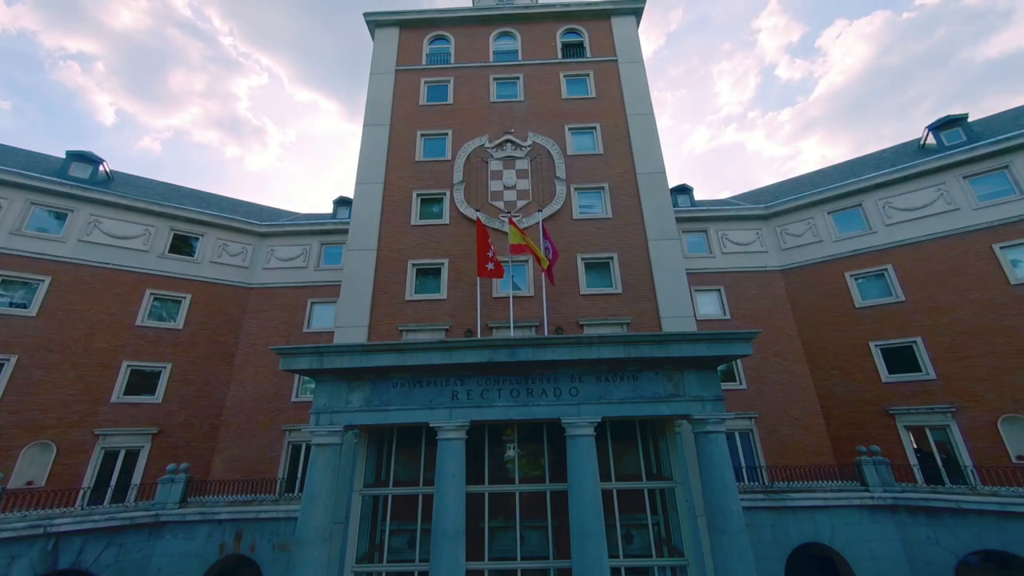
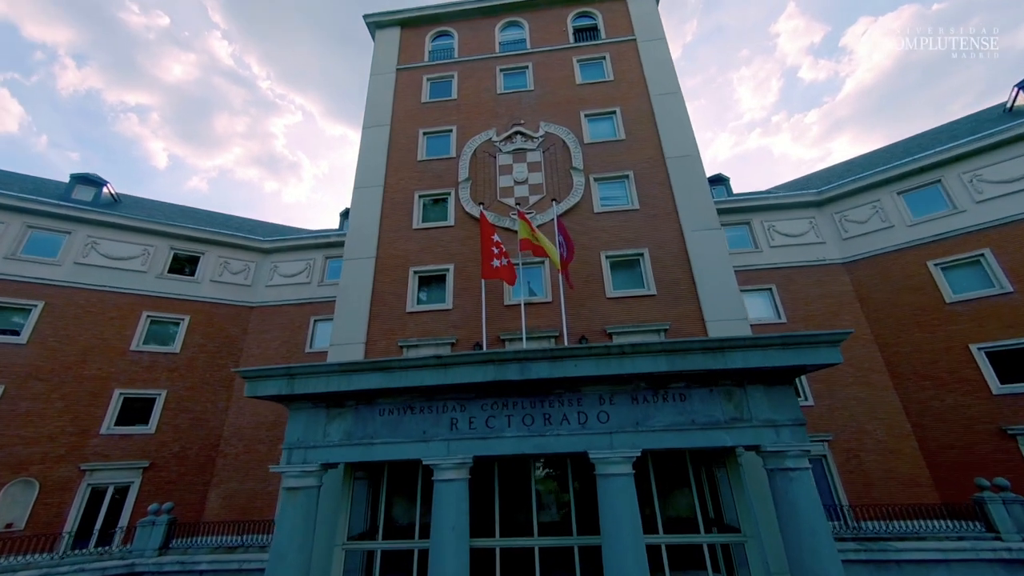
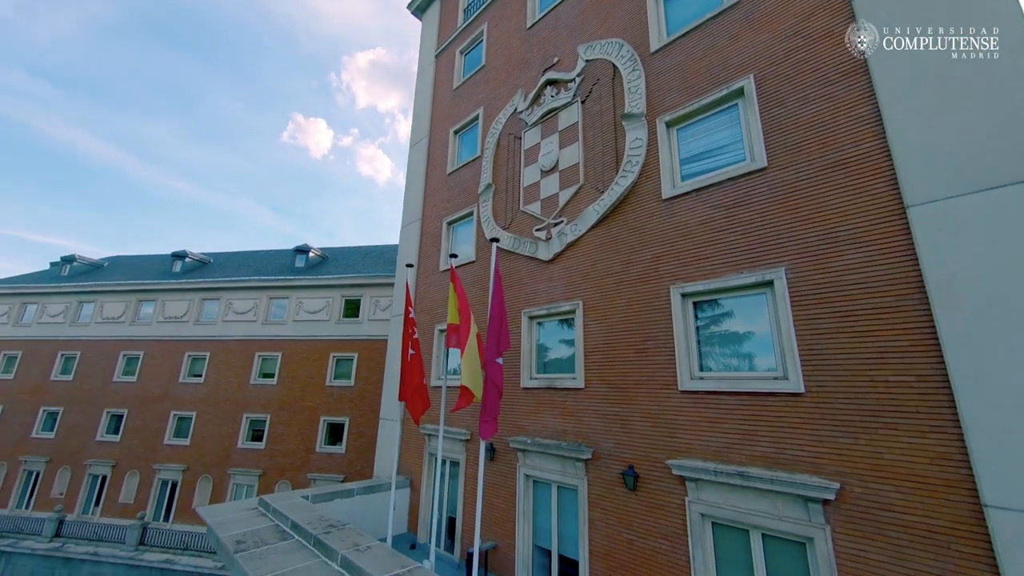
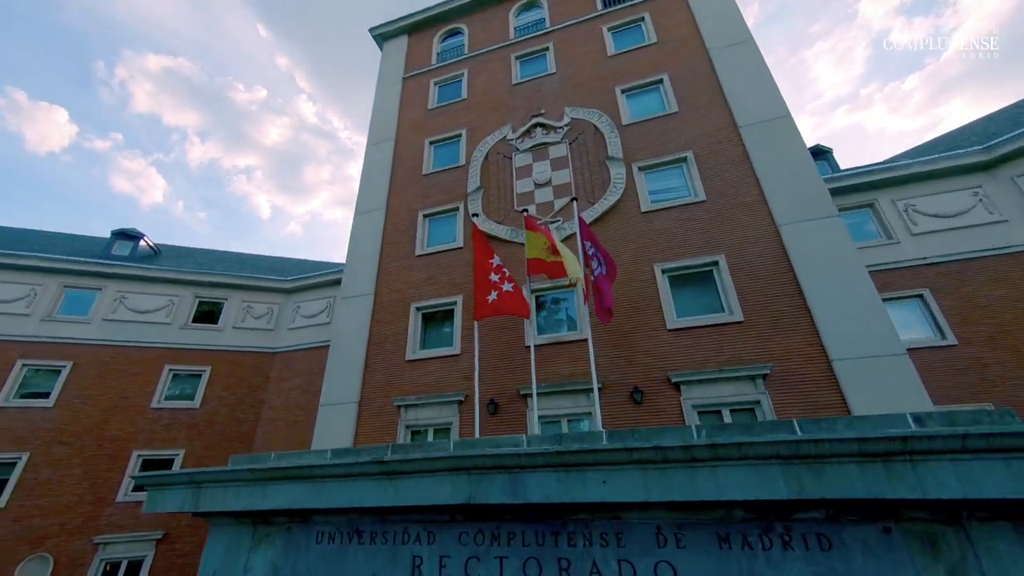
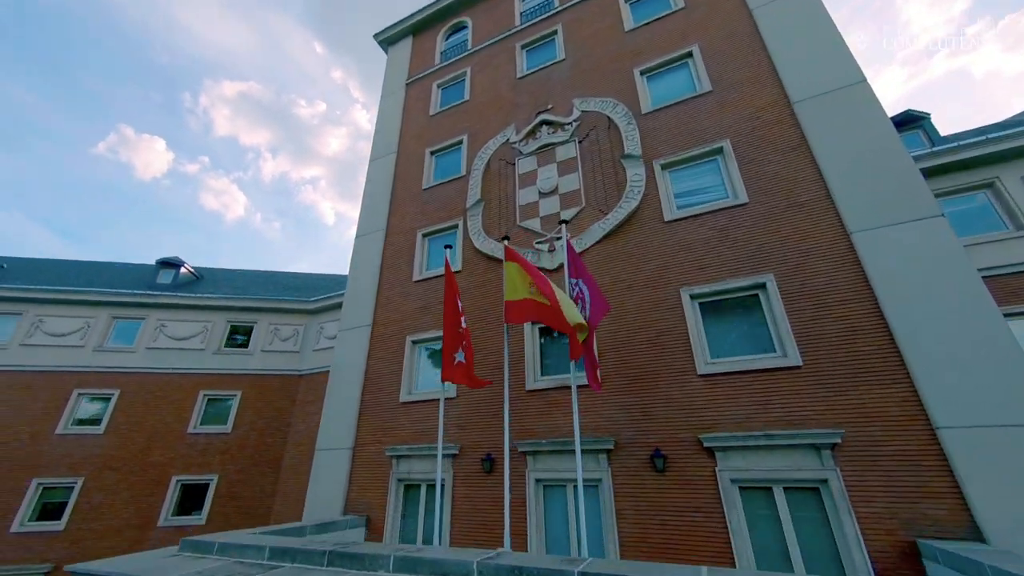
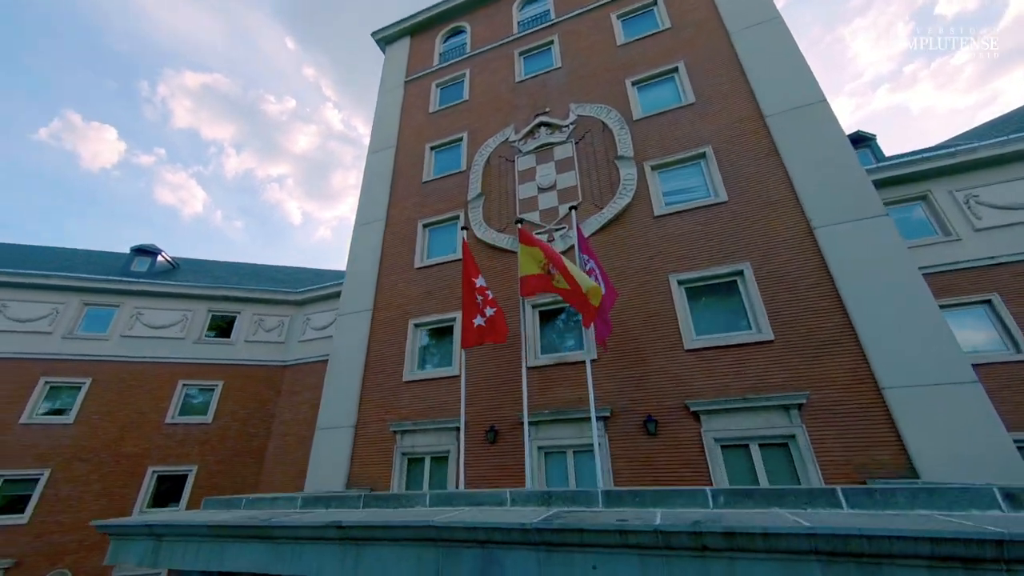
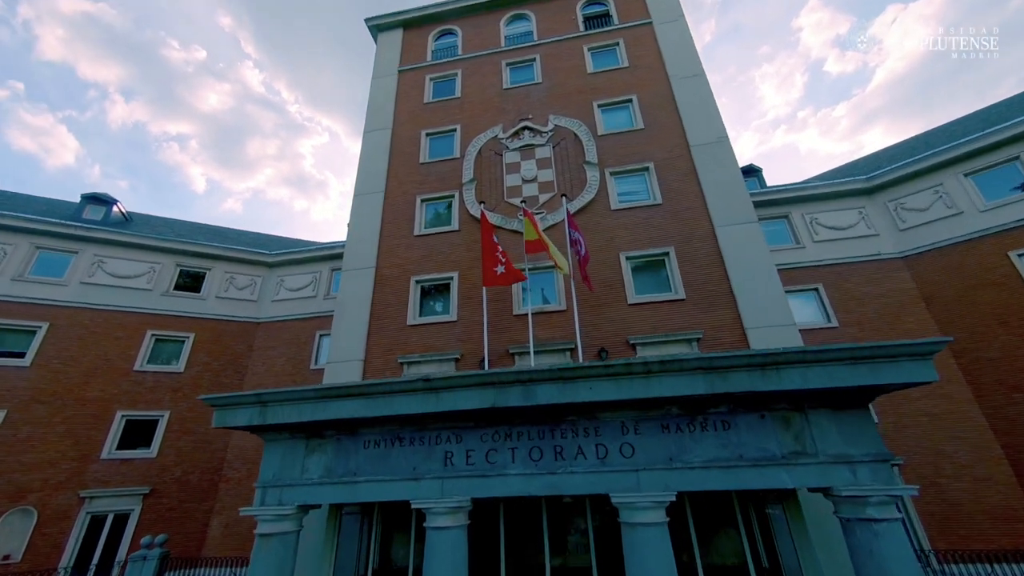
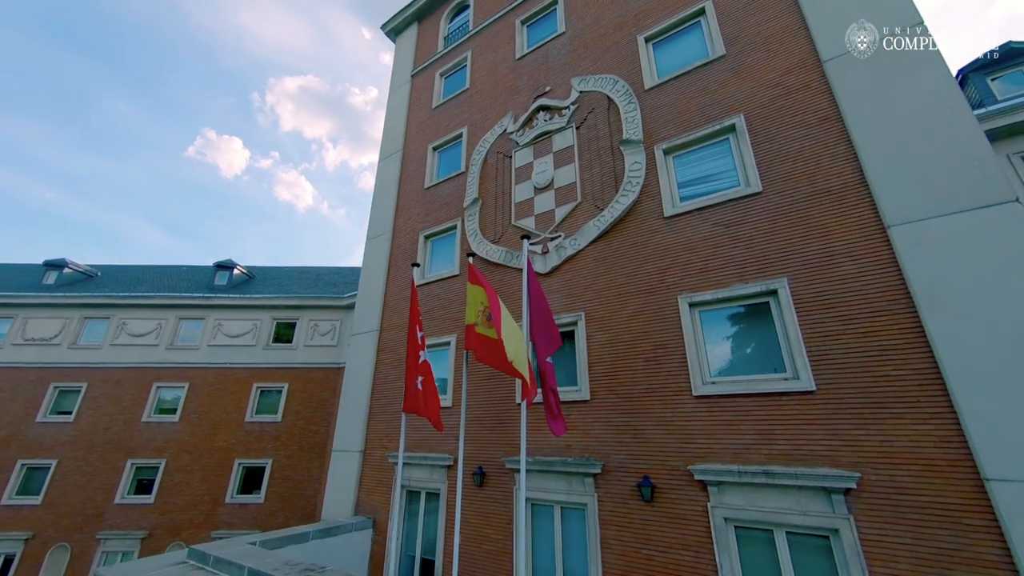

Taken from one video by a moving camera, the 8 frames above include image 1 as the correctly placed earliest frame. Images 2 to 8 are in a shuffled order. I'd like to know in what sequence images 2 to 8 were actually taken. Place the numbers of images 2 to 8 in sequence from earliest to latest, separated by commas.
2, 7, 4, 6, 5, 8, 3
